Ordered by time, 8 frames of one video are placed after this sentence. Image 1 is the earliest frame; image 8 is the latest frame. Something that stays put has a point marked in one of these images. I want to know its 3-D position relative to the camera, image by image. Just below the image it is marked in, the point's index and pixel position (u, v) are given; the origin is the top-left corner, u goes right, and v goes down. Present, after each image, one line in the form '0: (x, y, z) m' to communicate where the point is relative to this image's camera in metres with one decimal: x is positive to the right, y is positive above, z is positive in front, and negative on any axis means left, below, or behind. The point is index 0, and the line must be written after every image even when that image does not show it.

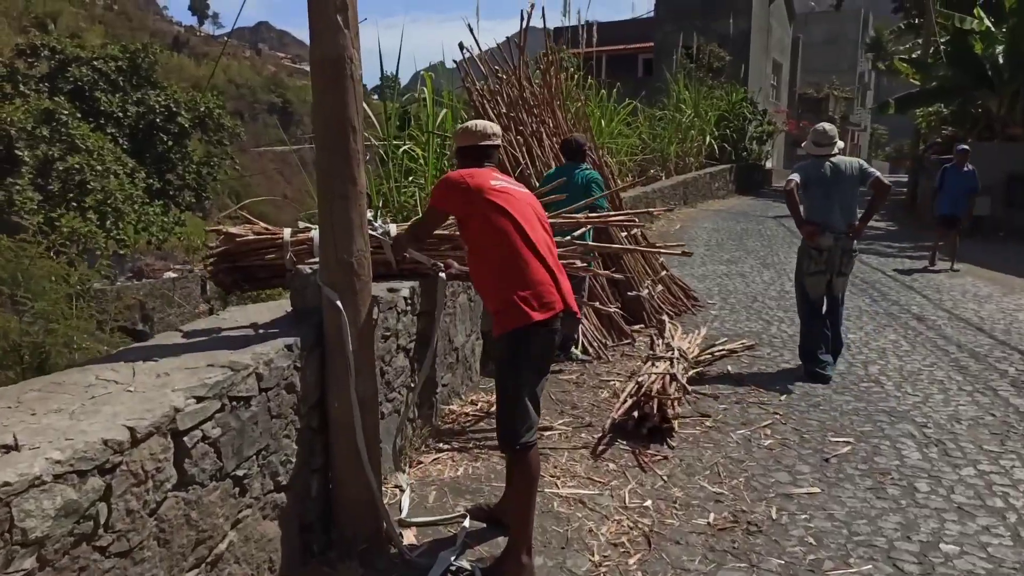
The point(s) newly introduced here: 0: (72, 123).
0: (-7.0, +2.7, +11.8) m
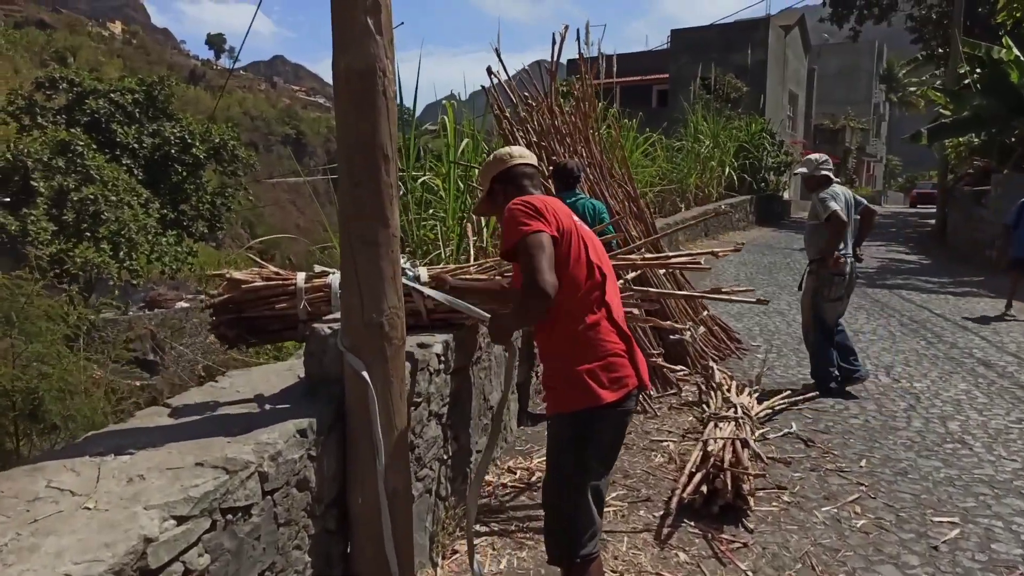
0: (-6.8, +2.2, +11.9) m
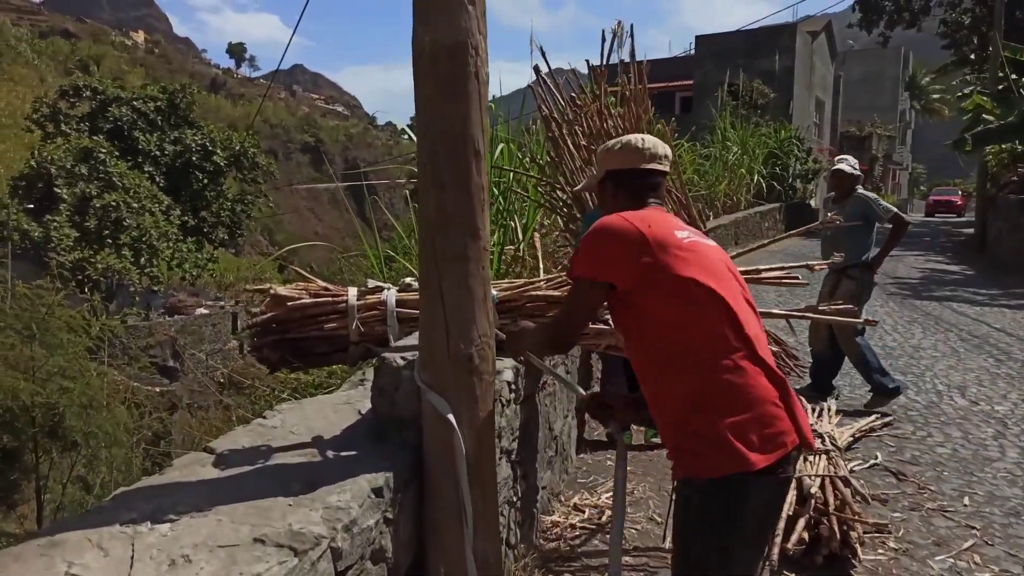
0: (-6.5, +2.1, +12.0) m
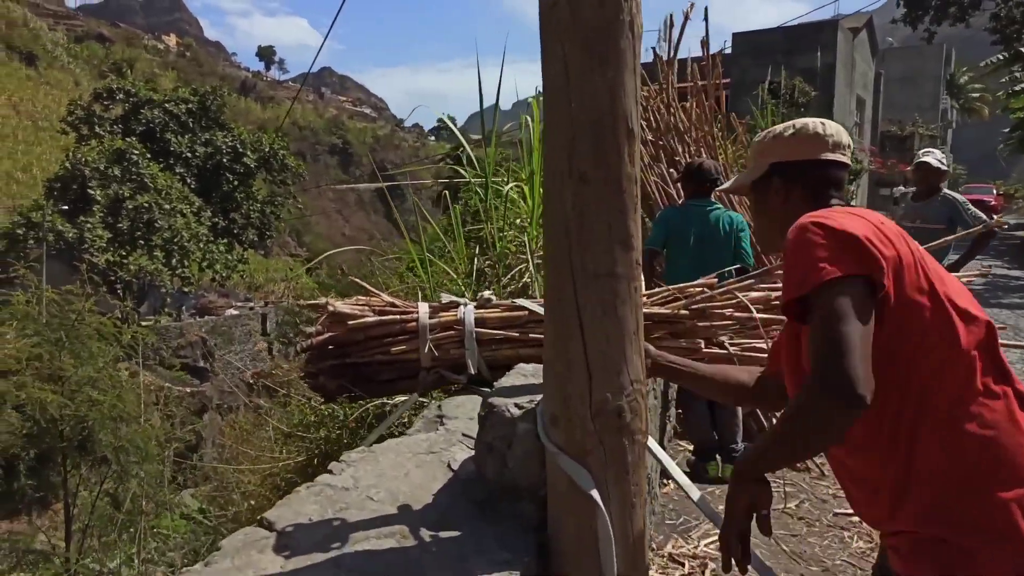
0: (-6.1, +2.1, +12.1) m
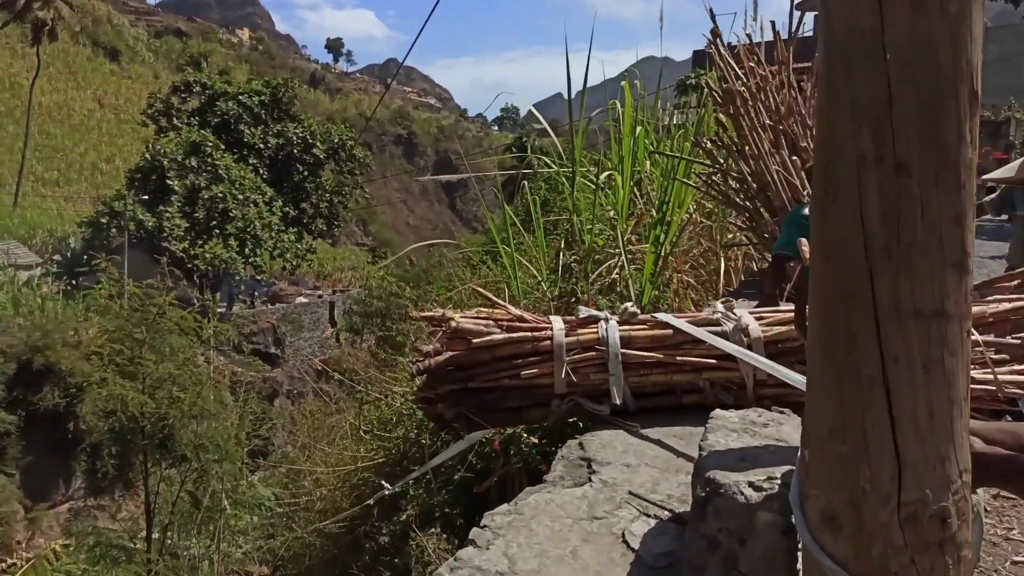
0: (-5.0, +2.3, +12.5) m
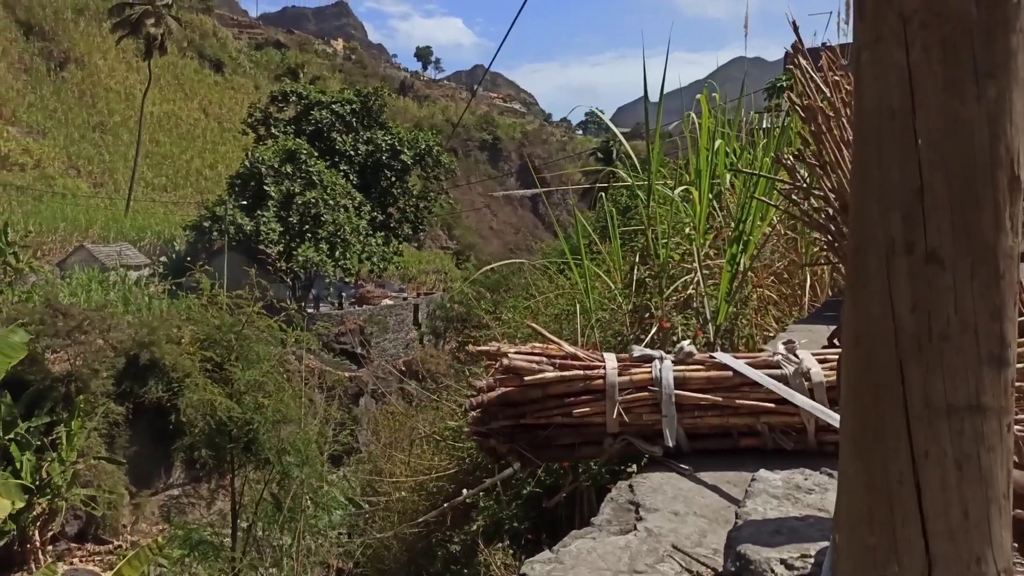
0: (-3.5, +2.3, +13.0) m
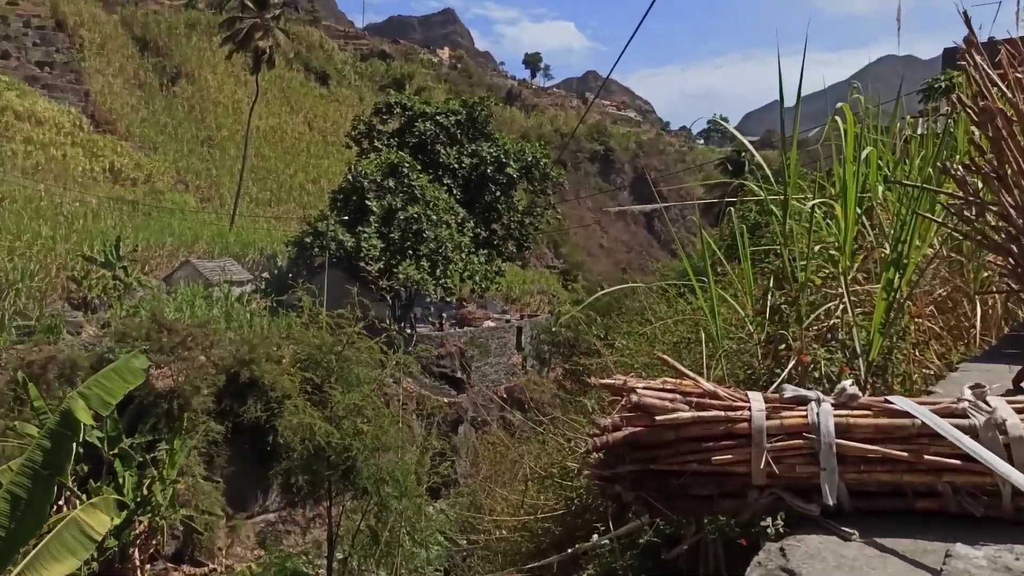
0: (-1.6, +1.9, +12.6) m
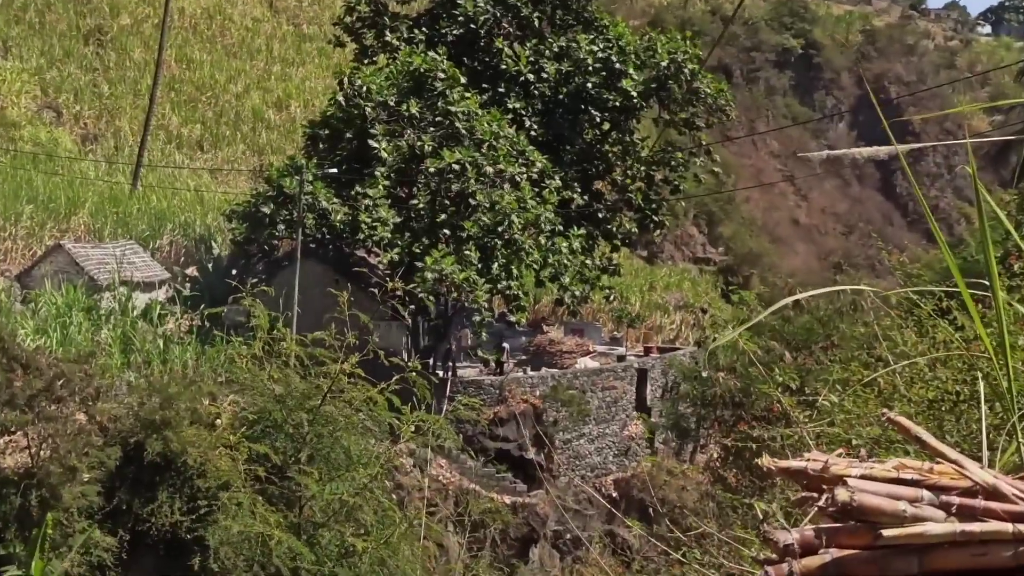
0: (-0.6, +1.7, +8.5) m
